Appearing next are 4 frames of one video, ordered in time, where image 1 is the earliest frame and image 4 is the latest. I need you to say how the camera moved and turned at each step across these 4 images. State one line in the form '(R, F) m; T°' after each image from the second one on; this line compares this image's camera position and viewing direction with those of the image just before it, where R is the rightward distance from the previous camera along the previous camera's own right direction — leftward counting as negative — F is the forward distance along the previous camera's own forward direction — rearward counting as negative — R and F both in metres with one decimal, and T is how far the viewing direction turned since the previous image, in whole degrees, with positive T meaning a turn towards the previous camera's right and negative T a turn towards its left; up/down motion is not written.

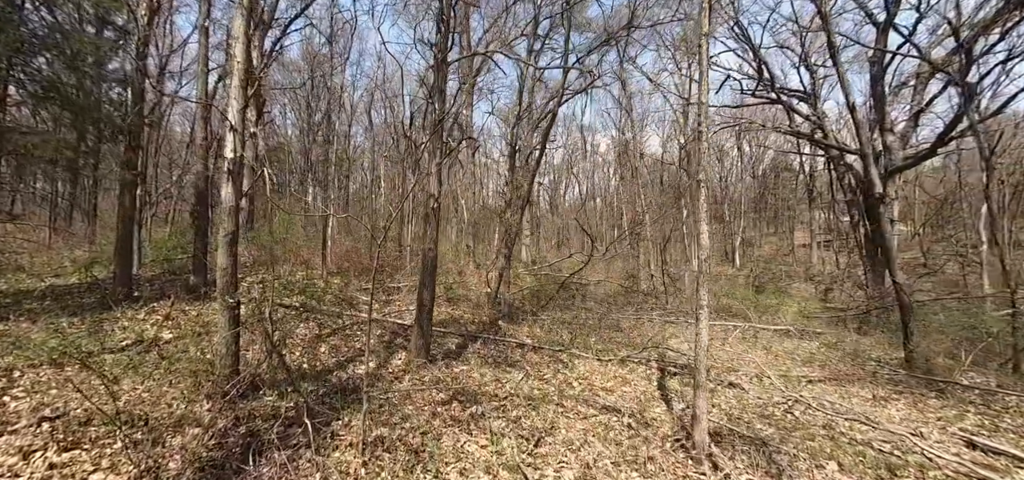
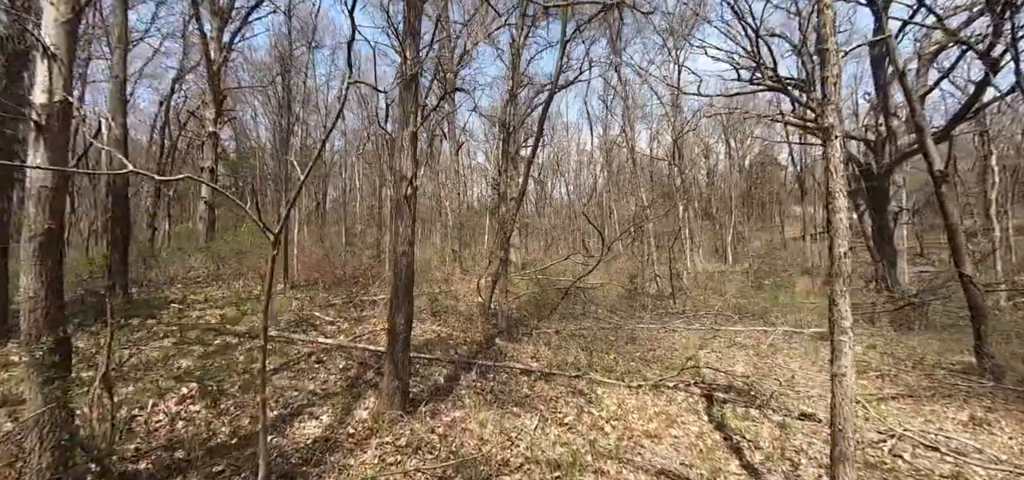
(-0.2, +1.4) m; +2°
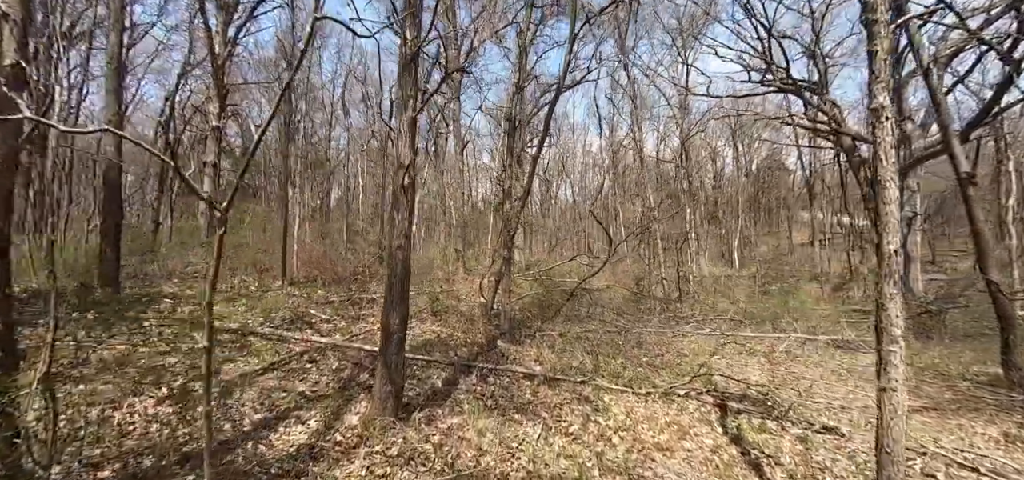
(0.0, +0.3) m; -1°
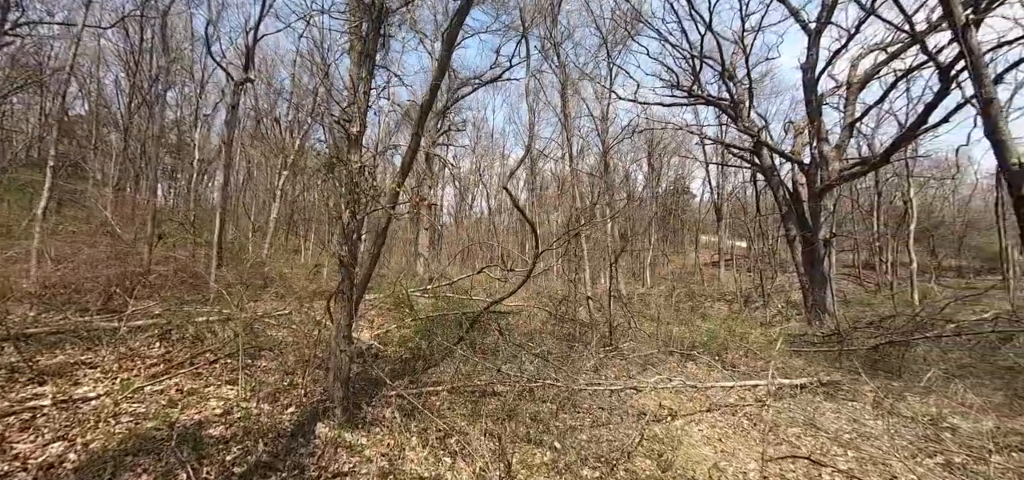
(+0.6, +2.8) m; +11°
